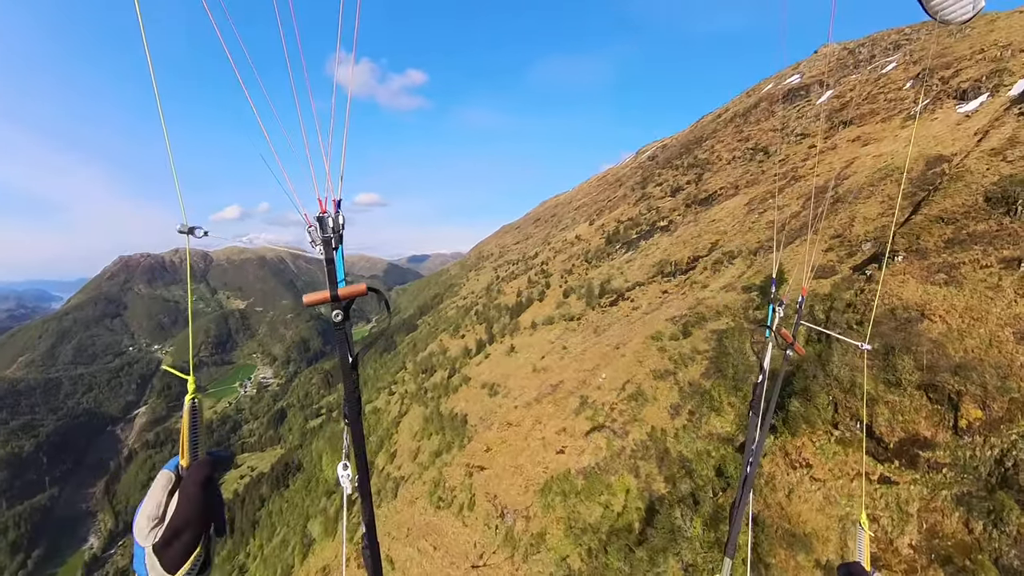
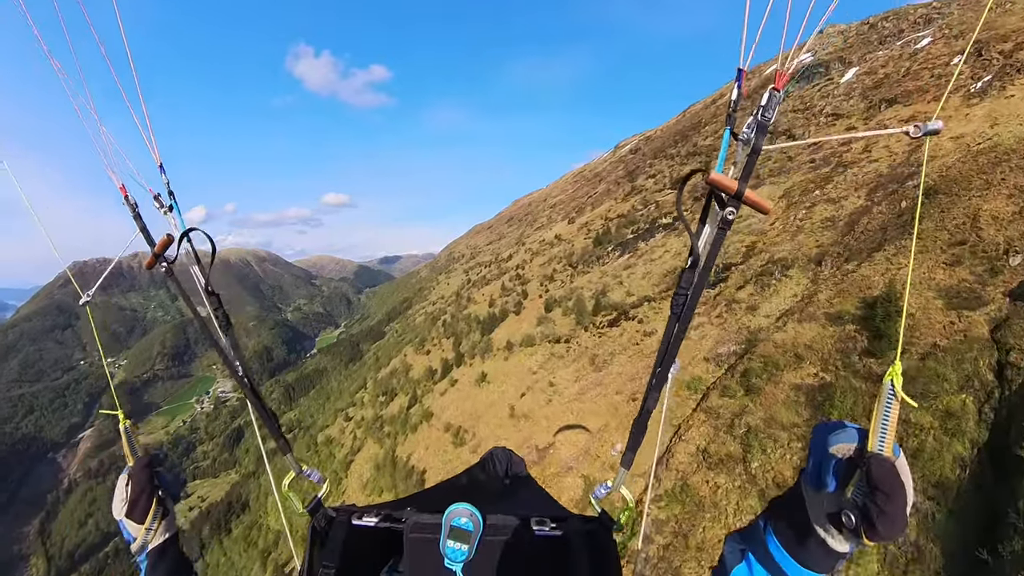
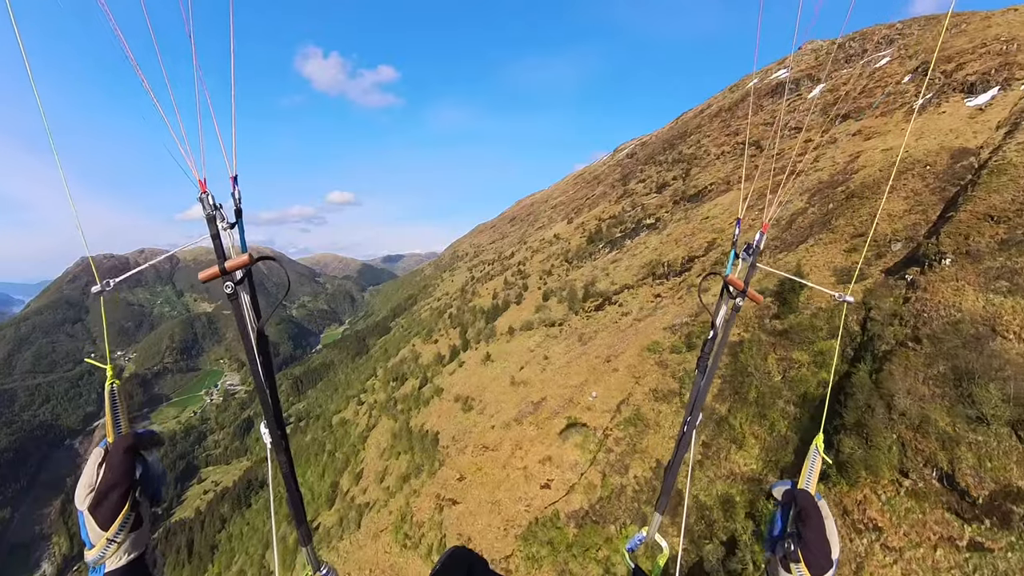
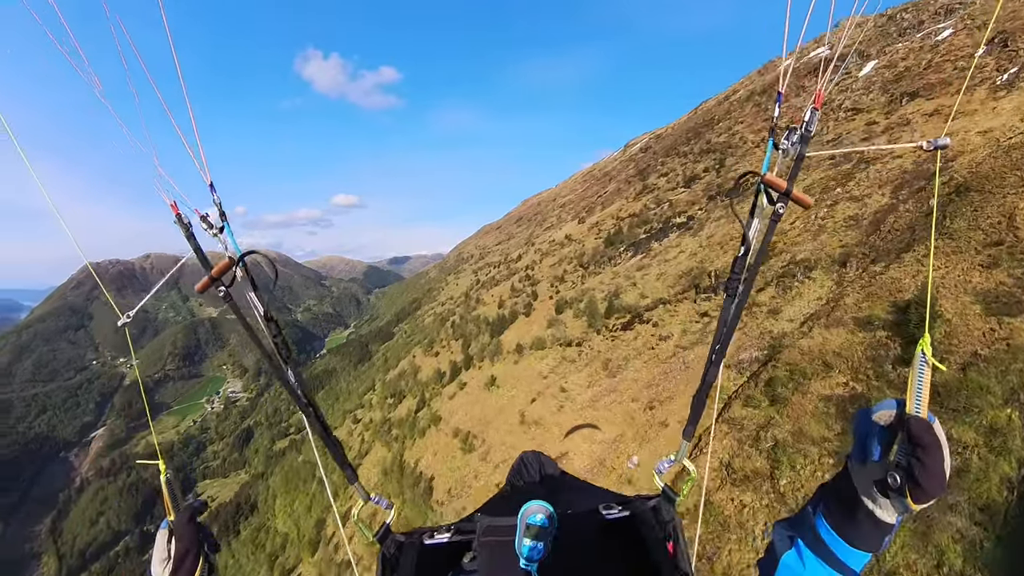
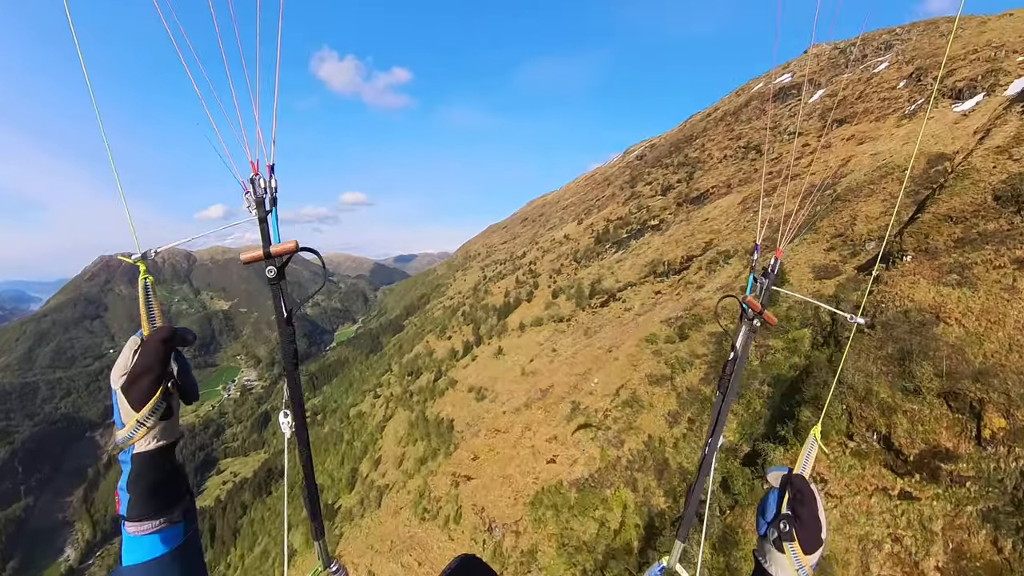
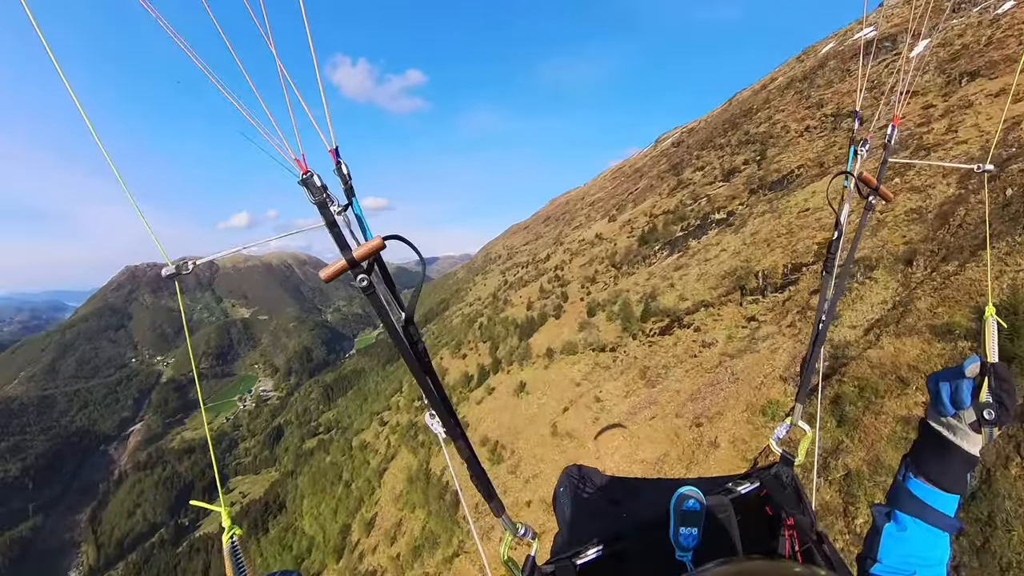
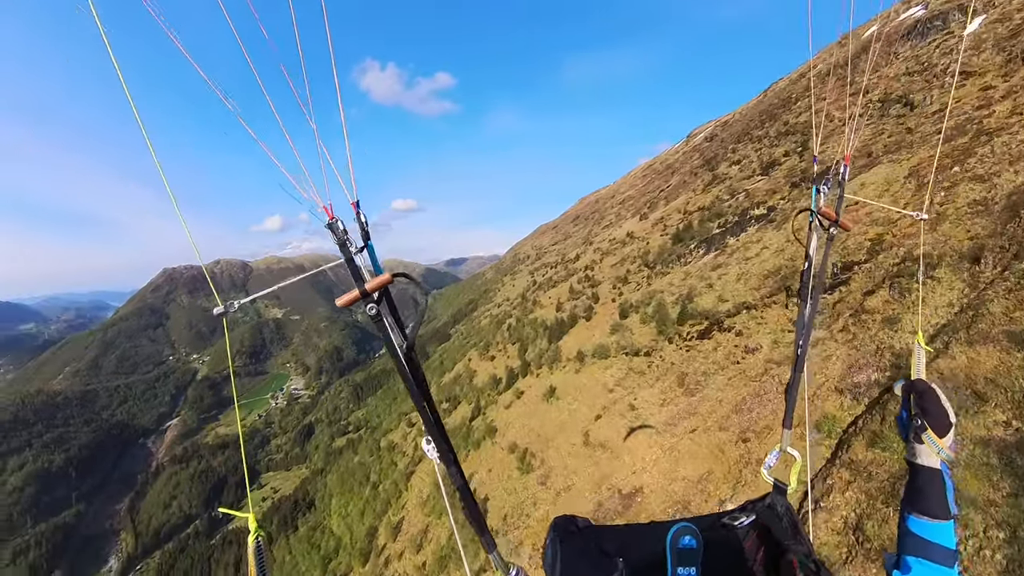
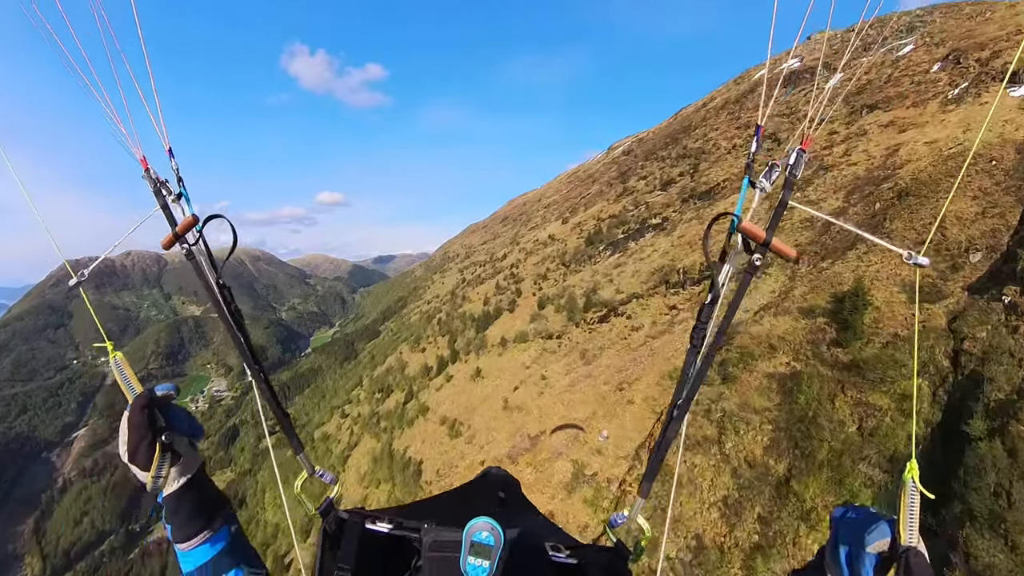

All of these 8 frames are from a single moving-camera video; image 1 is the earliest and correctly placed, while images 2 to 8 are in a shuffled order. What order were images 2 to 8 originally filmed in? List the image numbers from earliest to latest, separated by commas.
5, 3, 8, 2, 4, 6, 7
